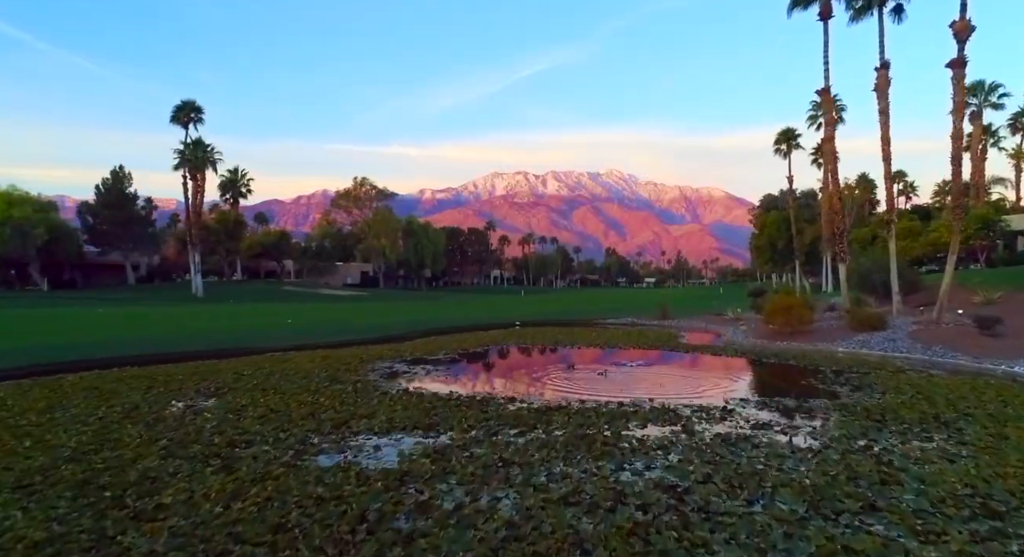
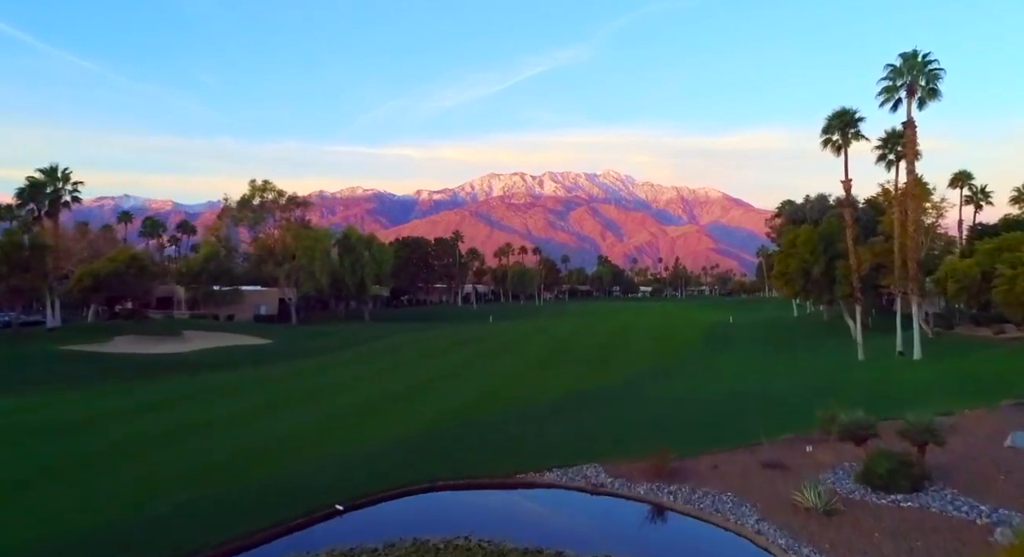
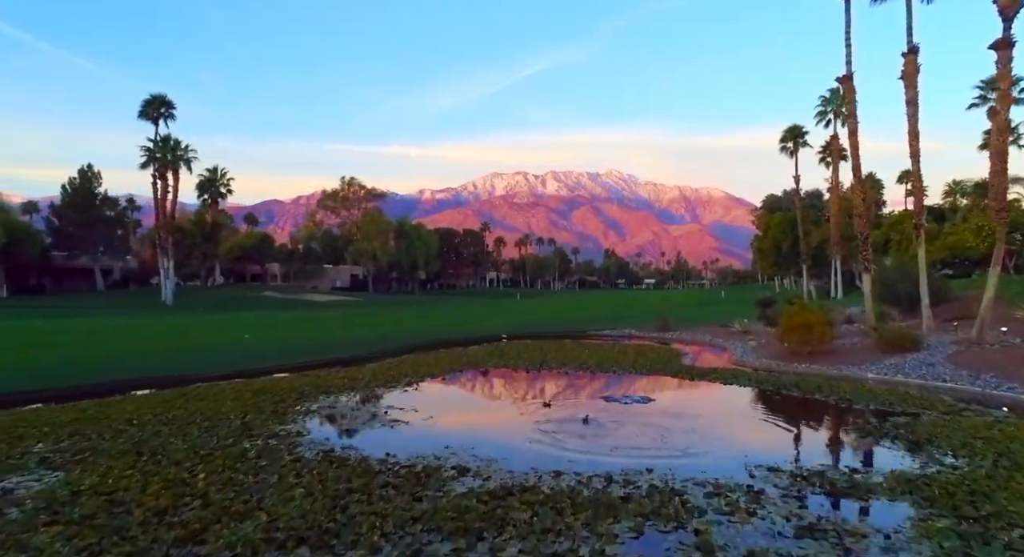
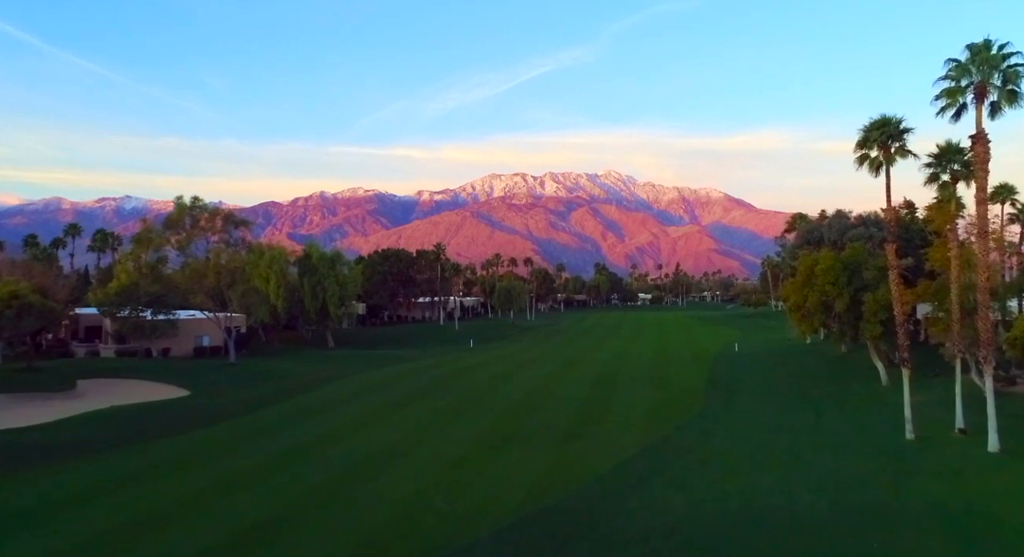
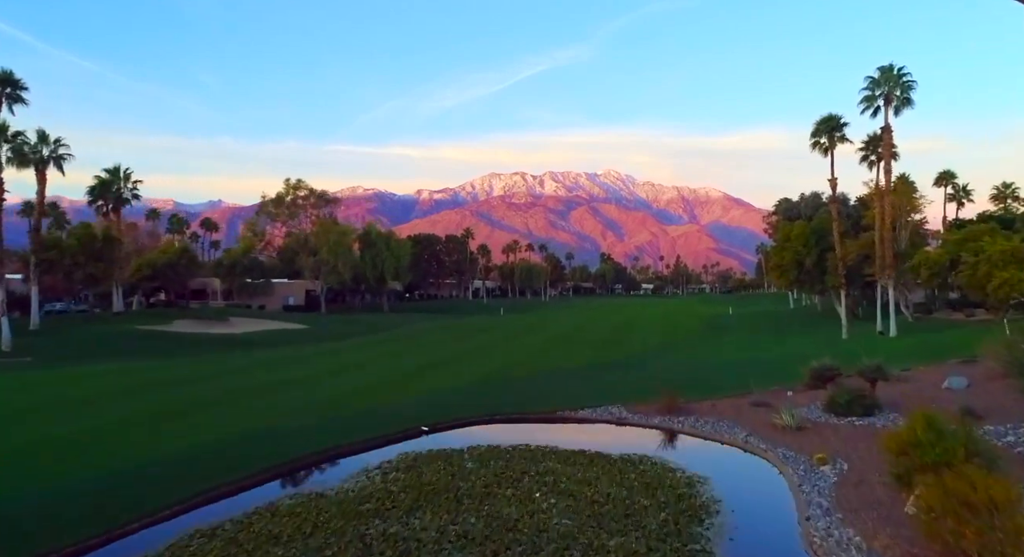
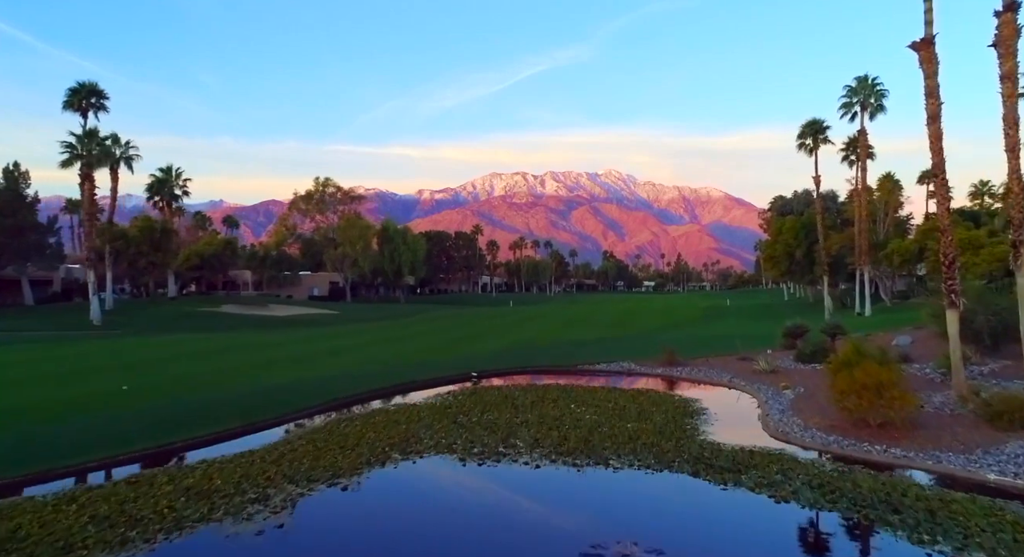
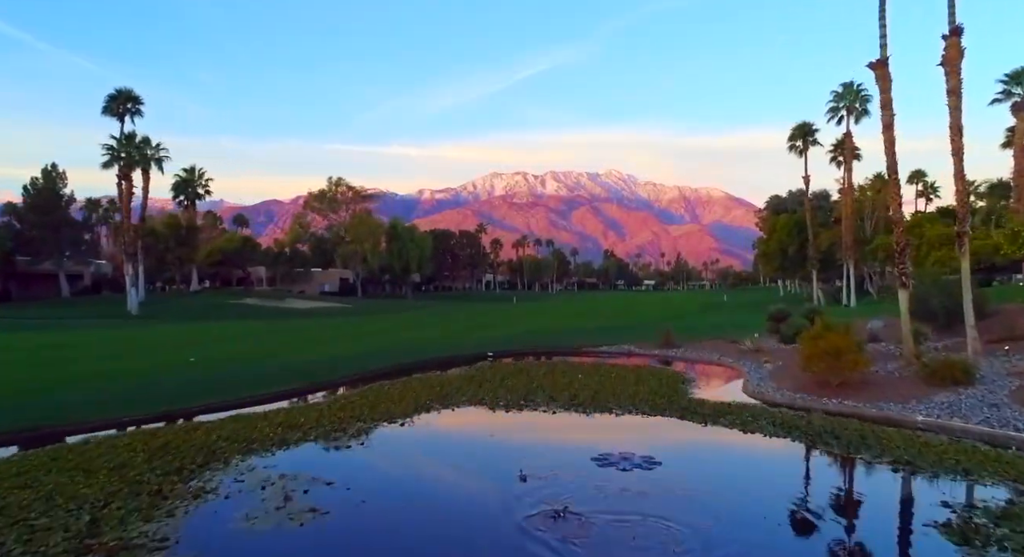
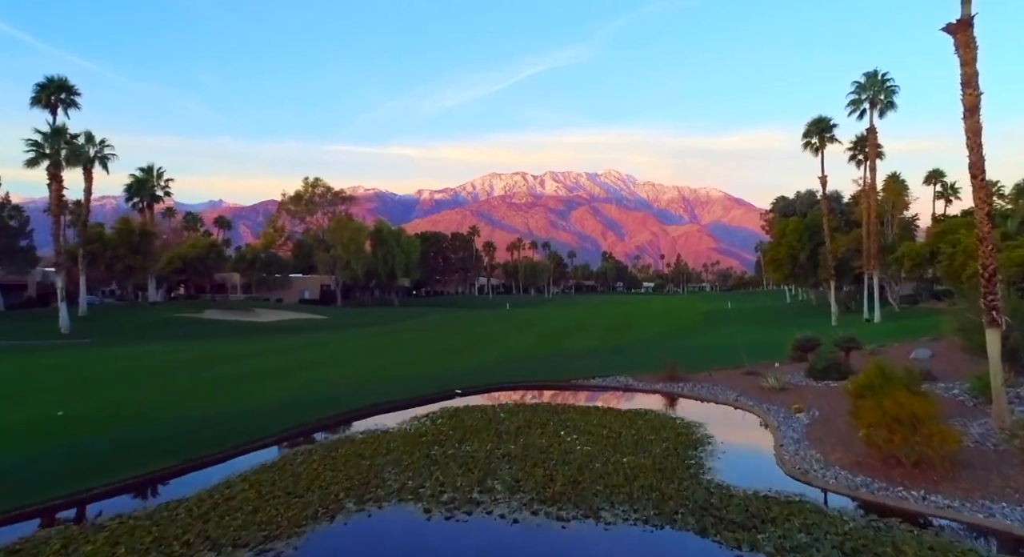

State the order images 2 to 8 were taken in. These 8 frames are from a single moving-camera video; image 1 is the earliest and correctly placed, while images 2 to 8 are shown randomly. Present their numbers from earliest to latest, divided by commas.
3, 7, 6, 8, 5, 2, 4
